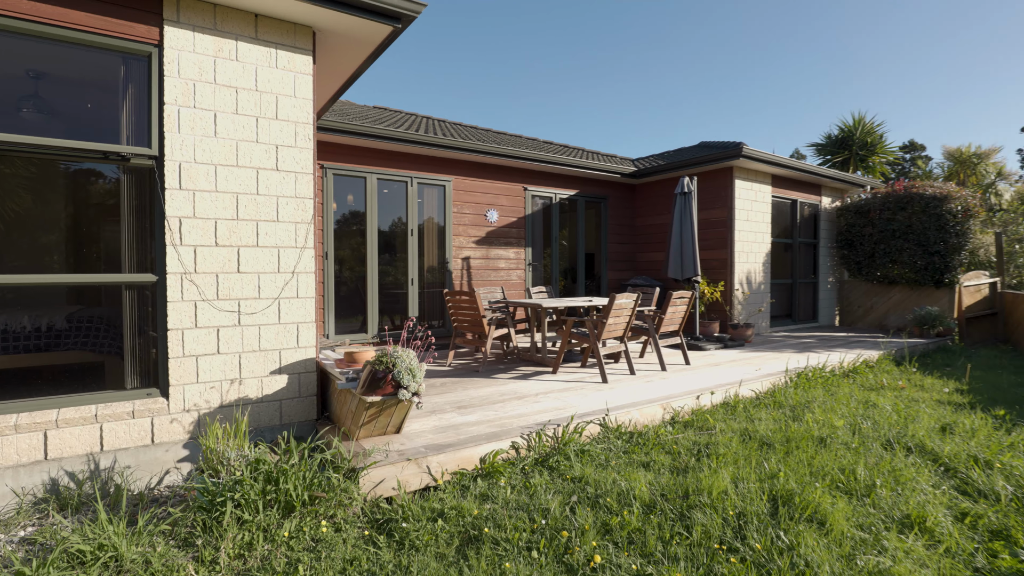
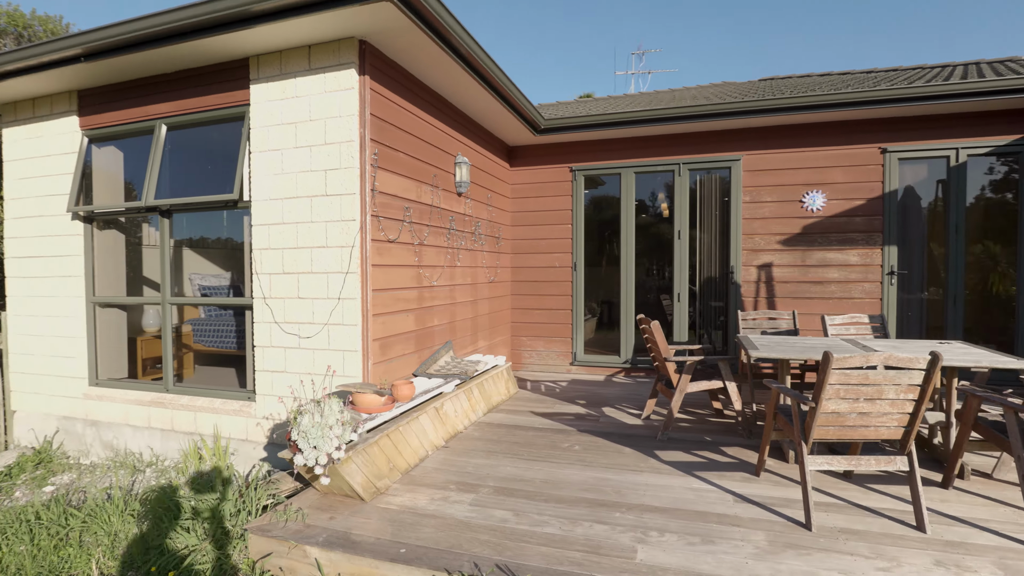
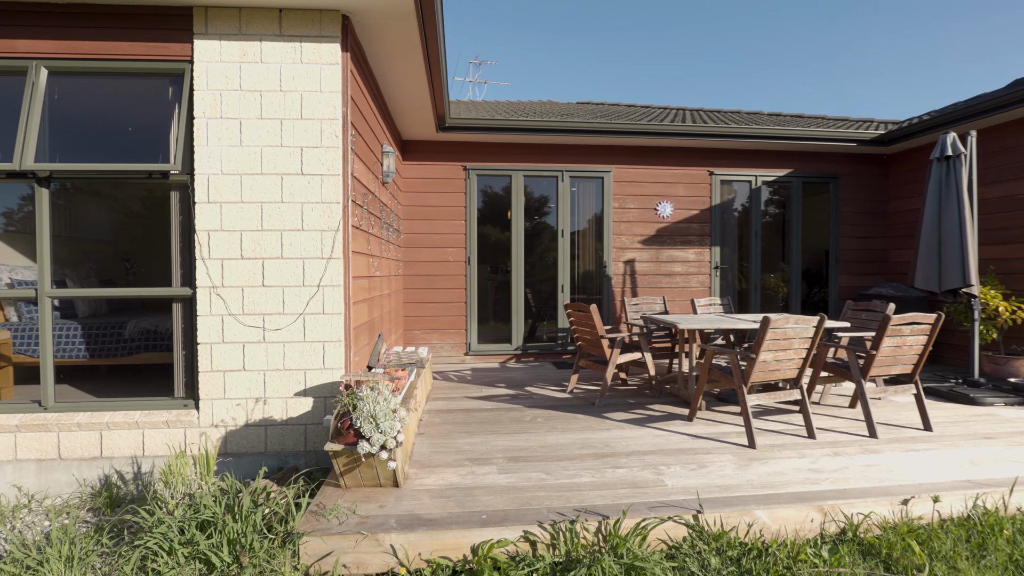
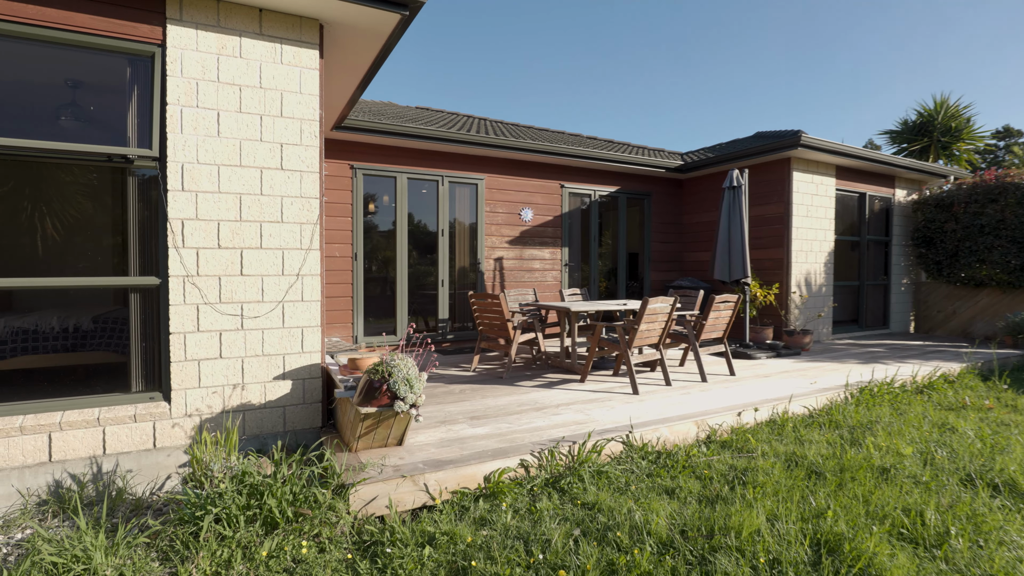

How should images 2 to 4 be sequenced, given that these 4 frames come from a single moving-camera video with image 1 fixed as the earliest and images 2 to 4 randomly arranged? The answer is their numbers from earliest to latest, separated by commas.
4, 3, 2
